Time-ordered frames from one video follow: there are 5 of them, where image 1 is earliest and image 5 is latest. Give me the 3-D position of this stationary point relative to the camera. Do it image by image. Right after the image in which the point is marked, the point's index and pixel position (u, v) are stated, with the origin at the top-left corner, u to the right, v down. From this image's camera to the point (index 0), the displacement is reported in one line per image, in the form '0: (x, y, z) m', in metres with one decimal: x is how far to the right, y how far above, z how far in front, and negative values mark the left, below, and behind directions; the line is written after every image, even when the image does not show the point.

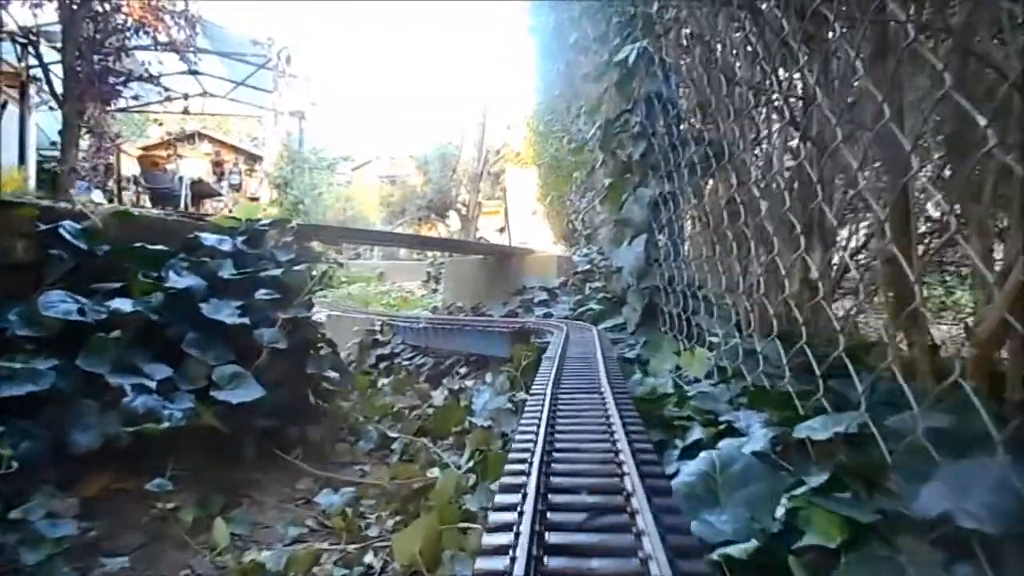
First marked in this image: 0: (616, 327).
0: (+0.5, -0.2, +3.7) m
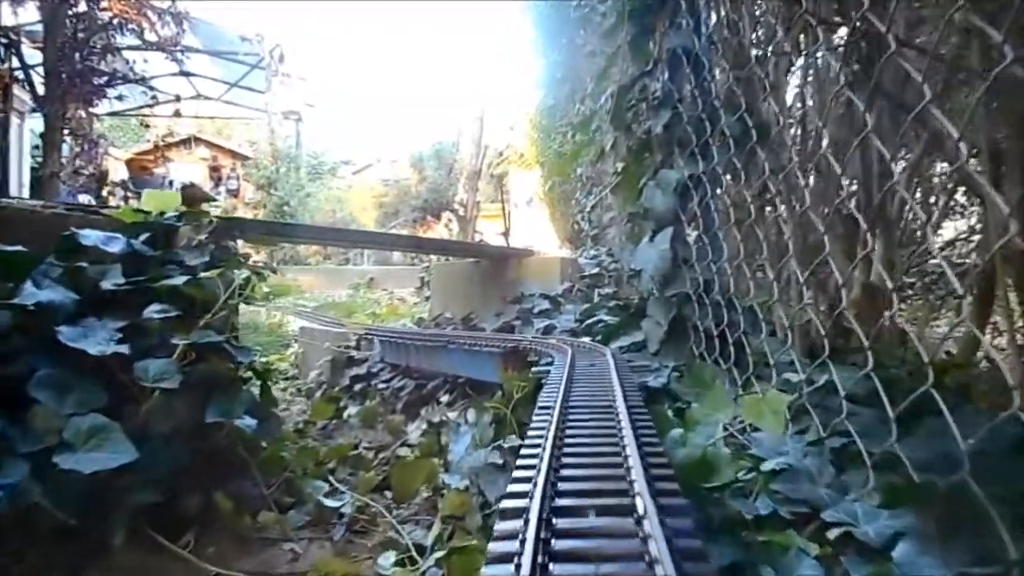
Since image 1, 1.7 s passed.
0: (+0.4, -0.2, +3.0) m
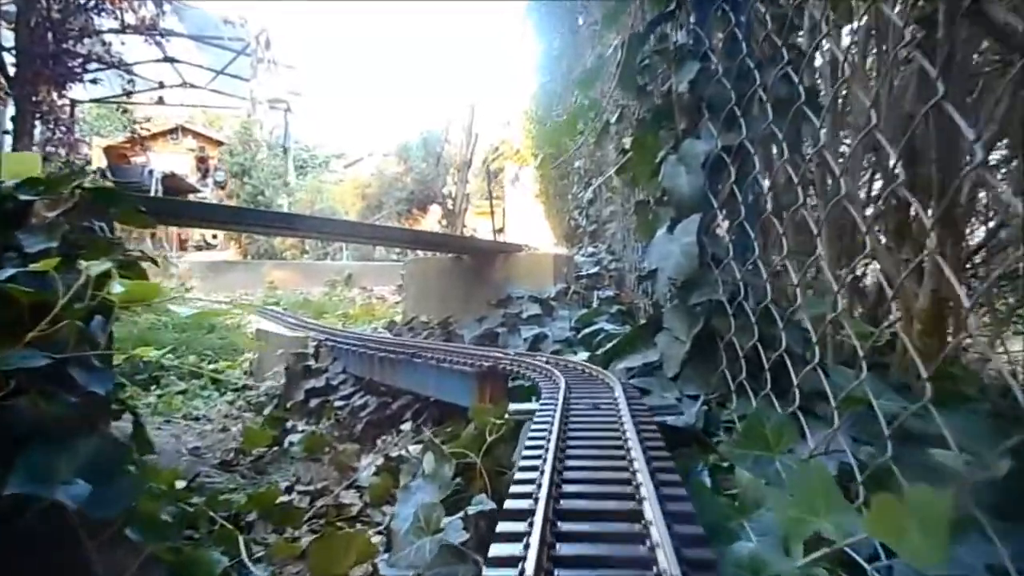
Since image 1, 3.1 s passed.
0: (+0.4, -0.2, +2.3) m
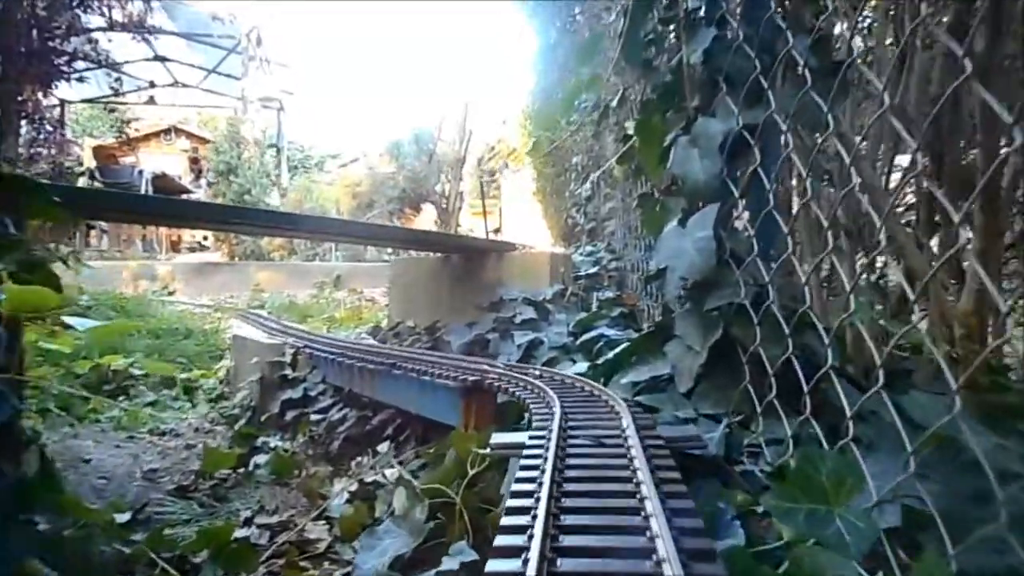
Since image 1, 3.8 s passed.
0: (+0.3, -0.2, +2.0) m
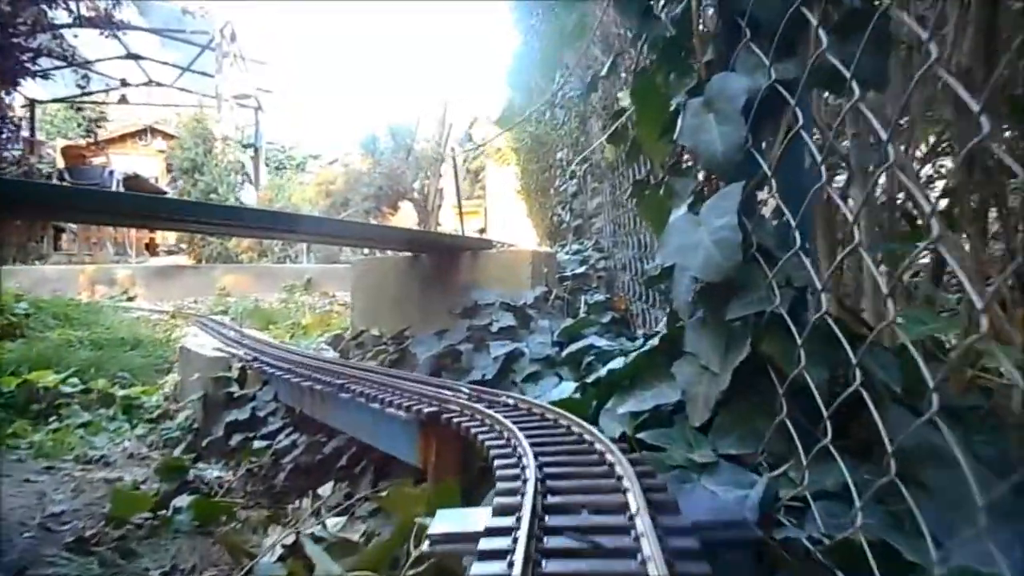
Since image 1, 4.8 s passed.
0: (+0.3, -0.2, +1.6) m
